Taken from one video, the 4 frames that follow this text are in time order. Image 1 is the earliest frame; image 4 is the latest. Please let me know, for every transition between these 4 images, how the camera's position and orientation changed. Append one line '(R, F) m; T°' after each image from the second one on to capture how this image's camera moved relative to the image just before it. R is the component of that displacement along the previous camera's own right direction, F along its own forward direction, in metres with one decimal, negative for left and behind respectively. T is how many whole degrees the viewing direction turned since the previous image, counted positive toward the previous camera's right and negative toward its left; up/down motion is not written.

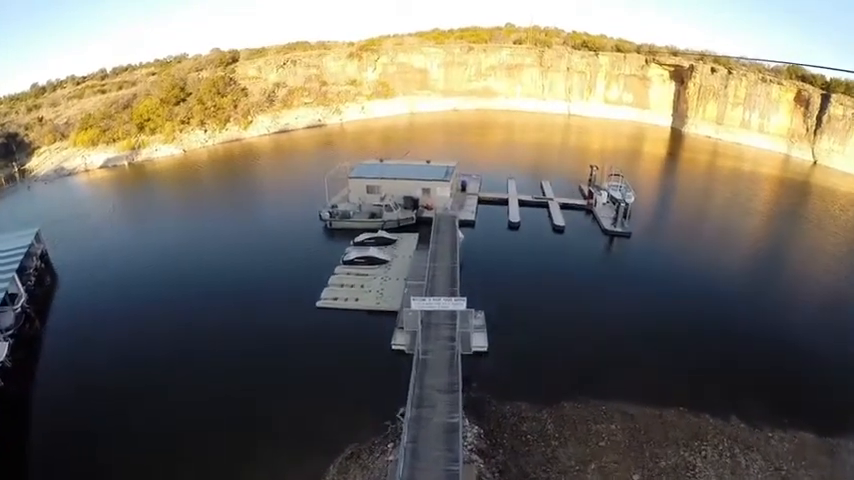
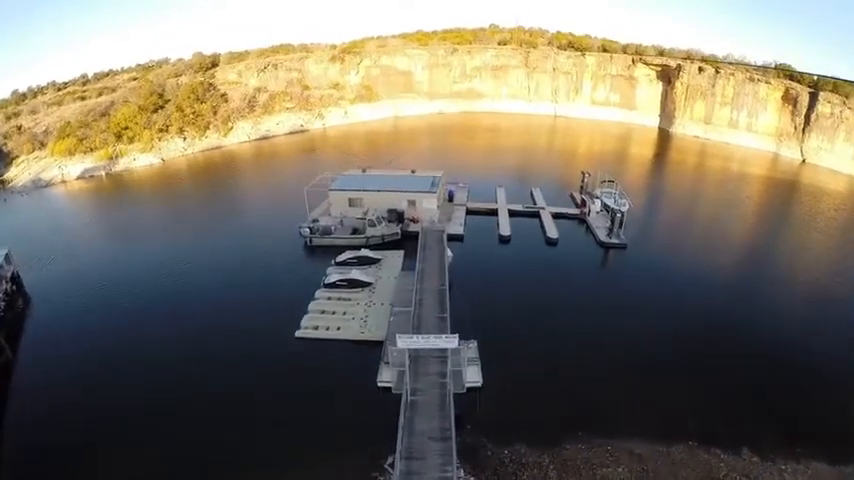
(+0.1, +0.8) m; +1°
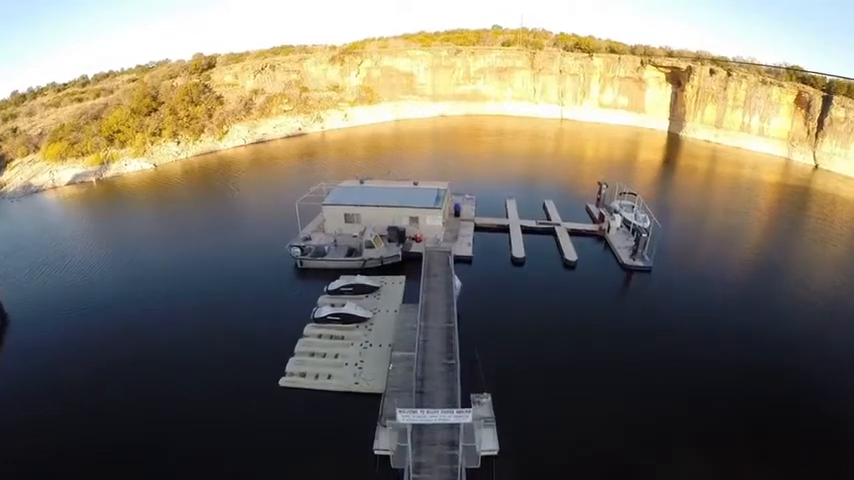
(-0.1, +1.4) m; 0°
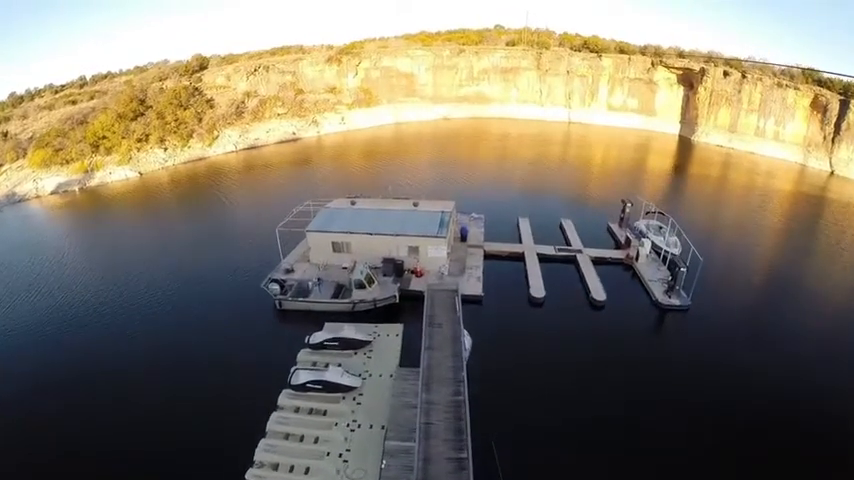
(0.0, +1.8) m; 0°
